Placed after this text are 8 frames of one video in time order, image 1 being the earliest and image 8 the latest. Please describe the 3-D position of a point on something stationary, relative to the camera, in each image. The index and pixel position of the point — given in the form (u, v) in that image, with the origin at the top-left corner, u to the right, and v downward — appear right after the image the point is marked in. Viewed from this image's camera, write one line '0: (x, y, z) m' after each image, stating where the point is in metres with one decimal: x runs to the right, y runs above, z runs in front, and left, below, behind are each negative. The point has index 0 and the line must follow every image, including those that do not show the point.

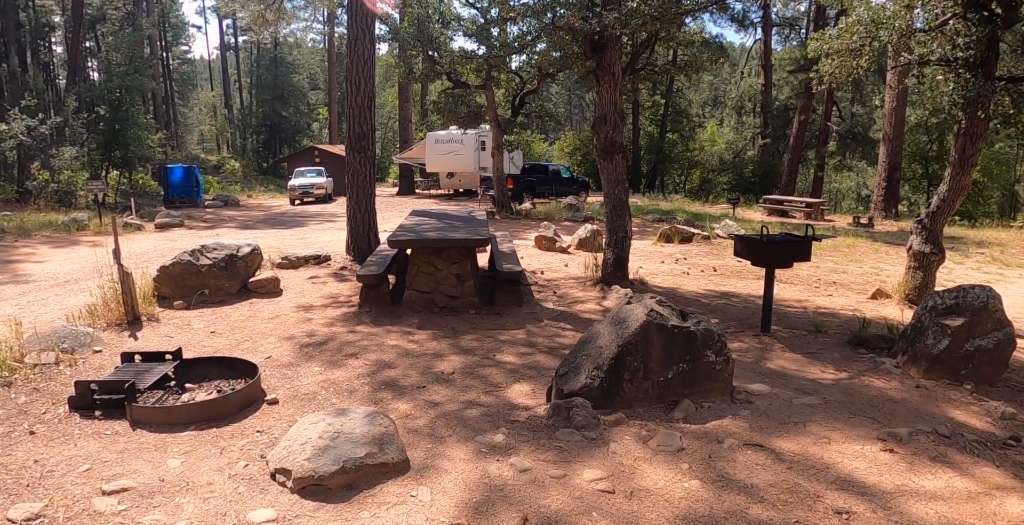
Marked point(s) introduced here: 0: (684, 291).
0: (+2.1, -0.3, +7.6) m
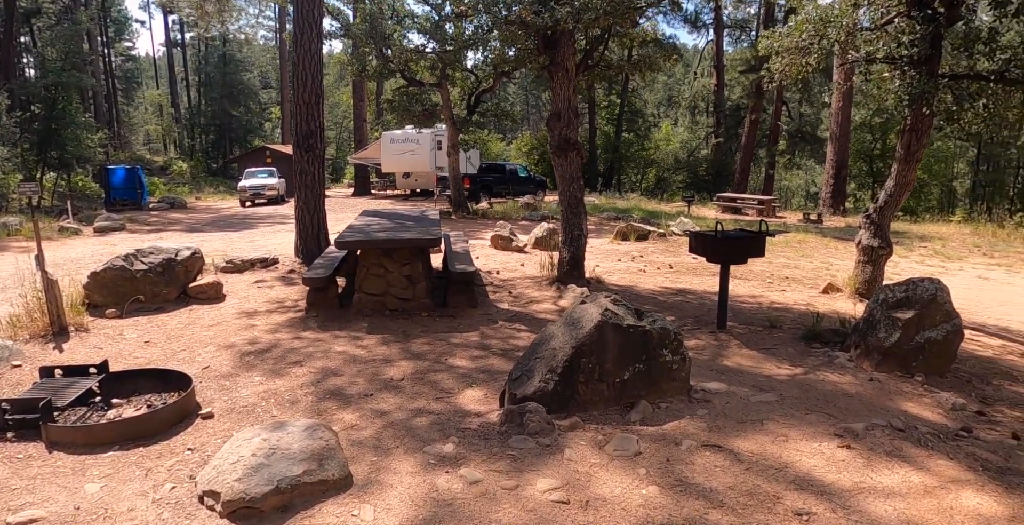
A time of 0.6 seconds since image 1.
0: (+1.5, -0.3, +7.5) m
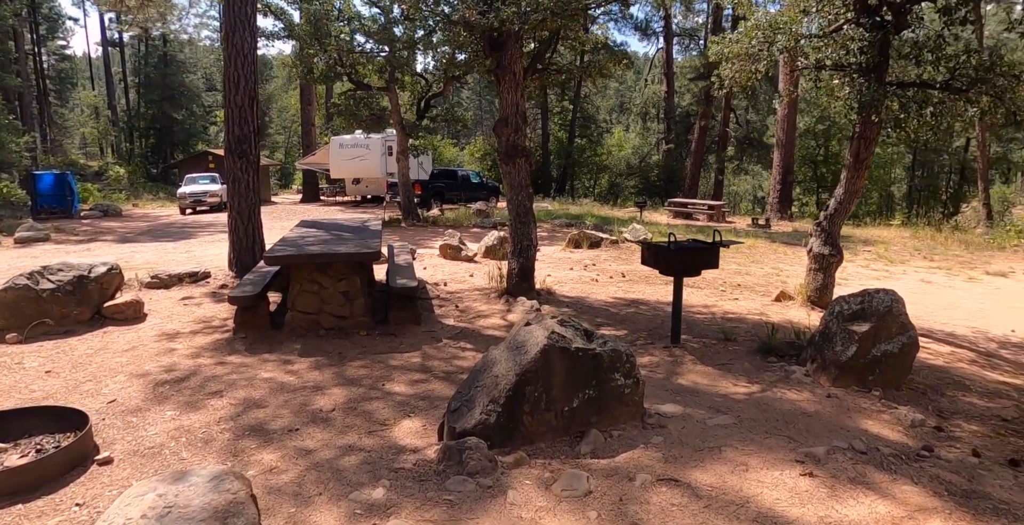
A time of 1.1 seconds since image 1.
0: (+0.9, -0.4, +7.3) m
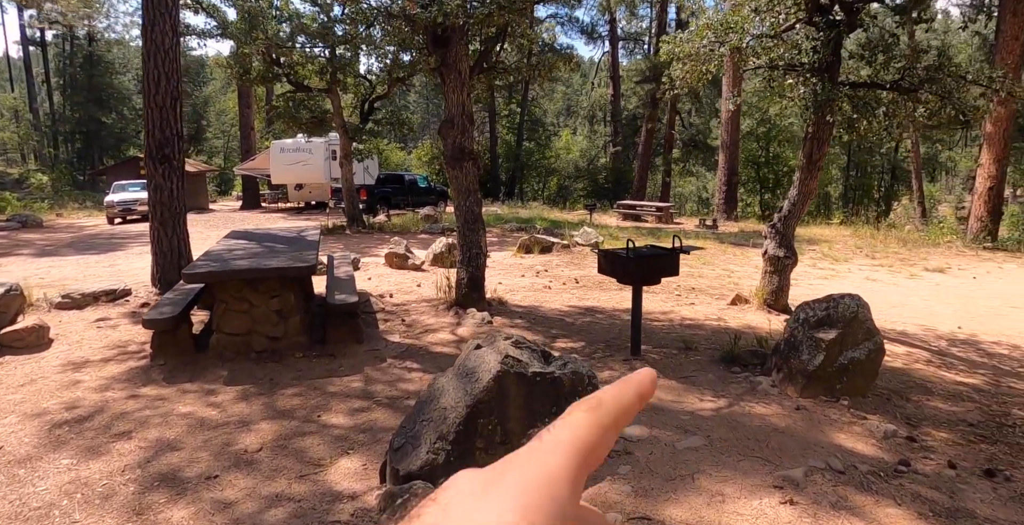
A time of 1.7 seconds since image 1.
0: (+0.4, -0.5, +6.9) m
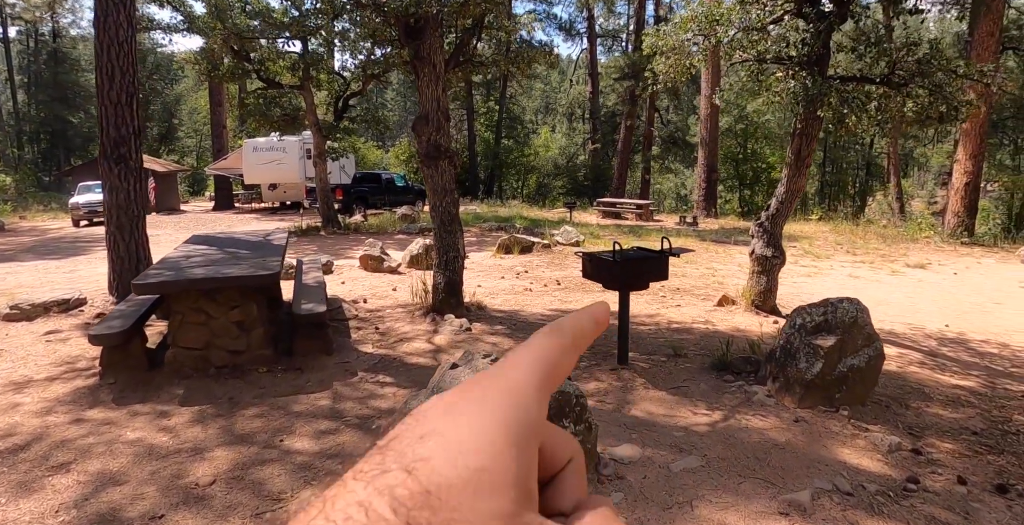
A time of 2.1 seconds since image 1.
0: (+0.2, -0.5, +6.7) m
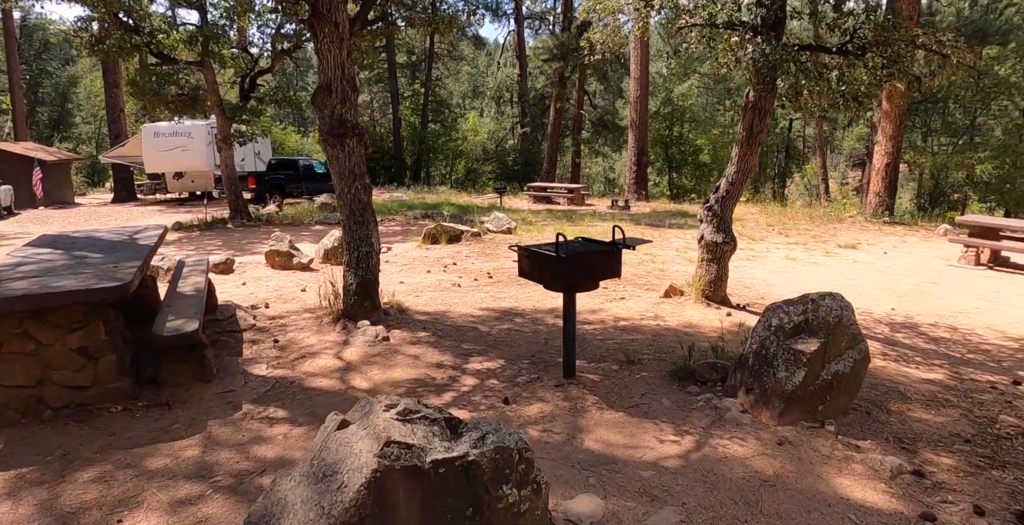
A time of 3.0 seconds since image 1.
0: (-0.5, -0.5, +5.8) m
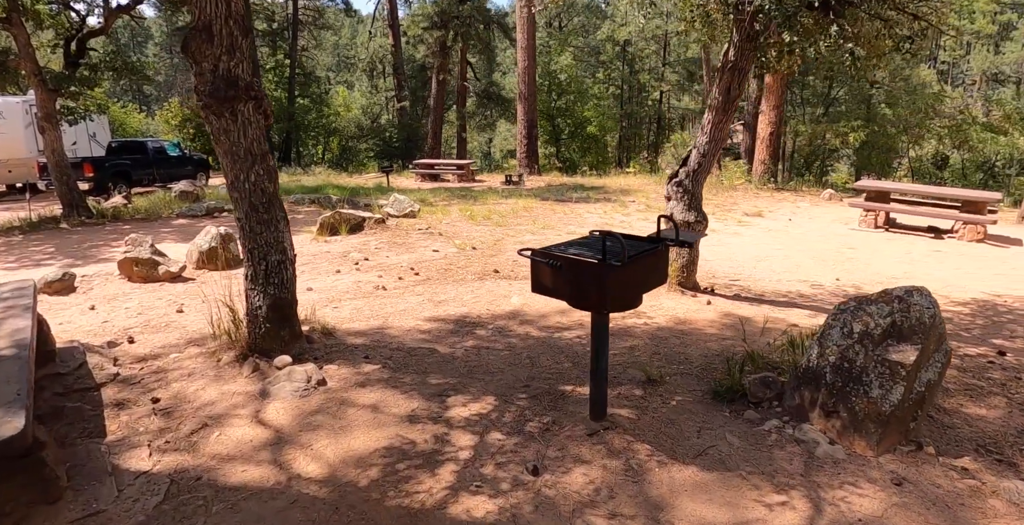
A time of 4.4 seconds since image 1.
0: (-0.8, -0.5, +4.6) m
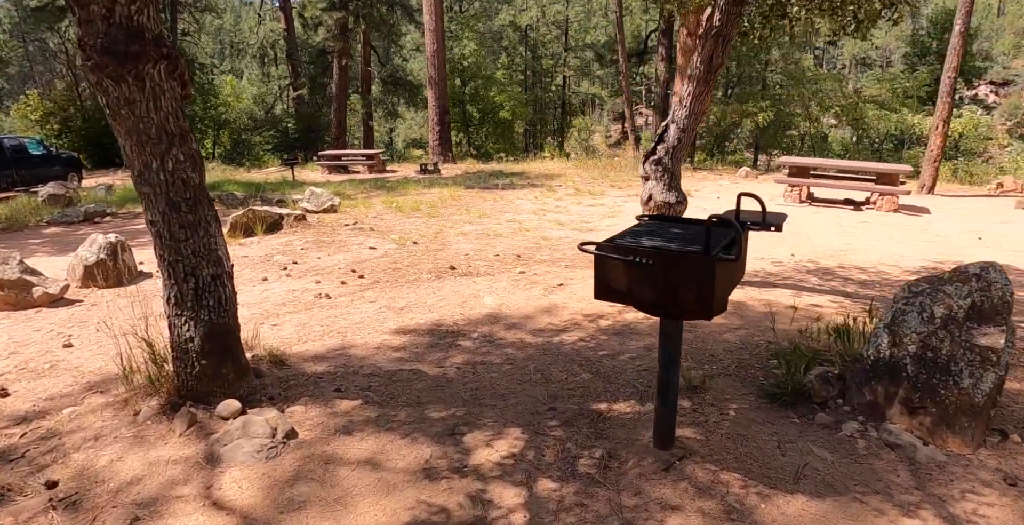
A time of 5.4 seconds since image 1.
0: (-0.9, -0.5, +3.8) m
